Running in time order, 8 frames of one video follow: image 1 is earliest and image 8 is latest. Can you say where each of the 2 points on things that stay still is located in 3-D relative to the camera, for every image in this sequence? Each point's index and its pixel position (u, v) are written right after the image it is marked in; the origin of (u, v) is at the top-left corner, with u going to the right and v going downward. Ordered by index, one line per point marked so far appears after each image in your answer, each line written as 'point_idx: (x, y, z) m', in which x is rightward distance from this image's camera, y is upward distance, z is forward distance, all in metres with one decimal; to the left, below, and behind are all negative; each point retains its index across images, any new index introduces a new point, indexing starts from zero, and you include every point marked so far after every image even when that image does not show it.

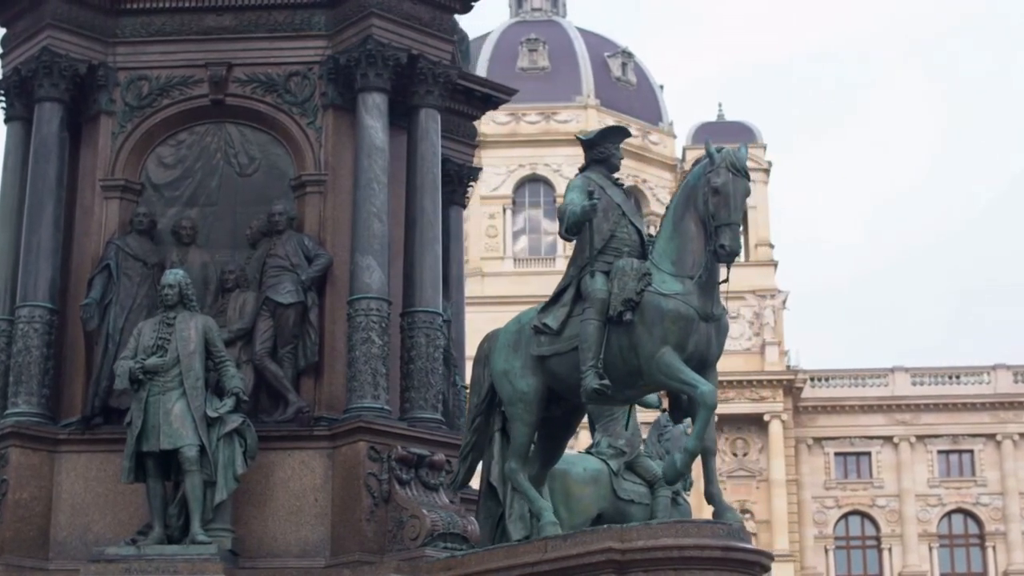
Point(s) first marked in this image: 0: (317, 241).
0: (-1.7, +0.4, +16.8) m
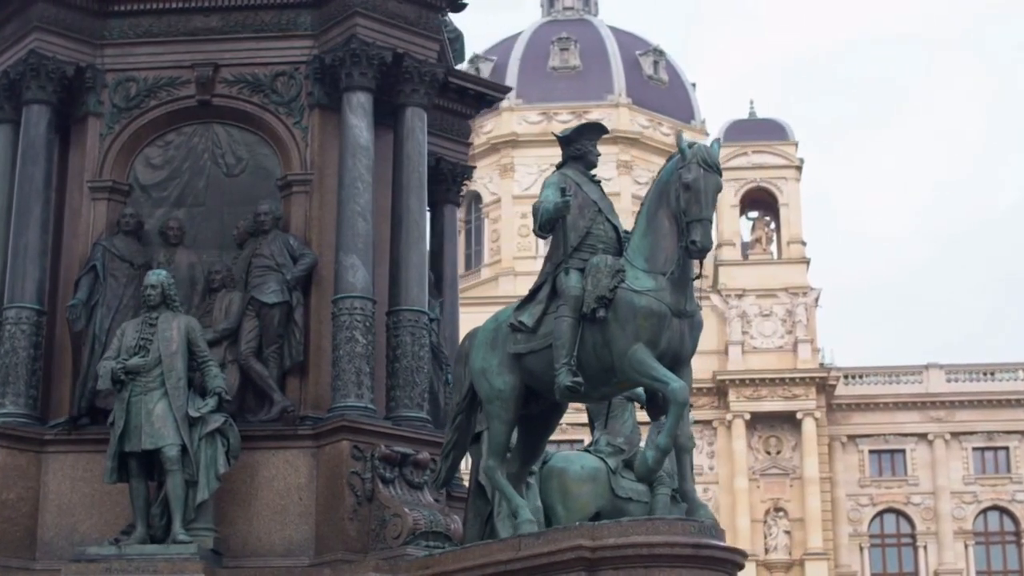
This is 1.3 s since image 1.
0: (-1.8, +0.4, +16.8) m
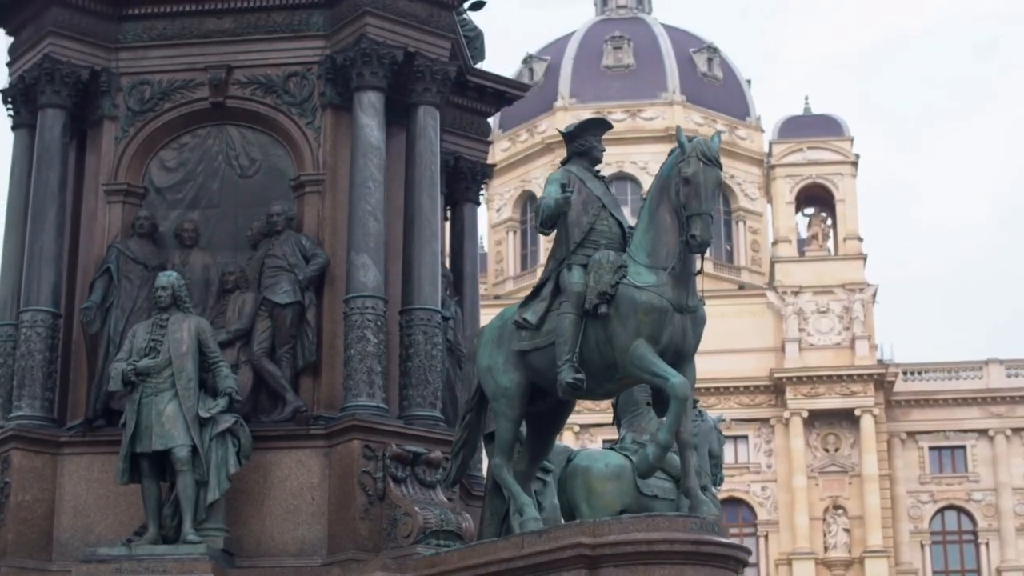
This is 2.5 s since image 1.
0: (-1.7, +0.4, +16.9) m
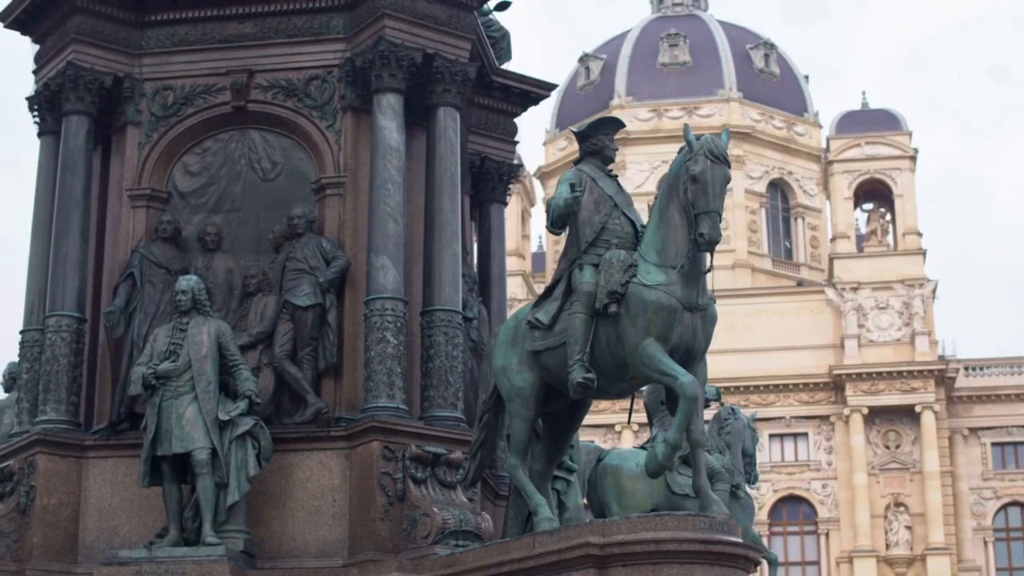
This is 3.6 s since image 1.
0: (-1.5, +0.4, +16.9) m
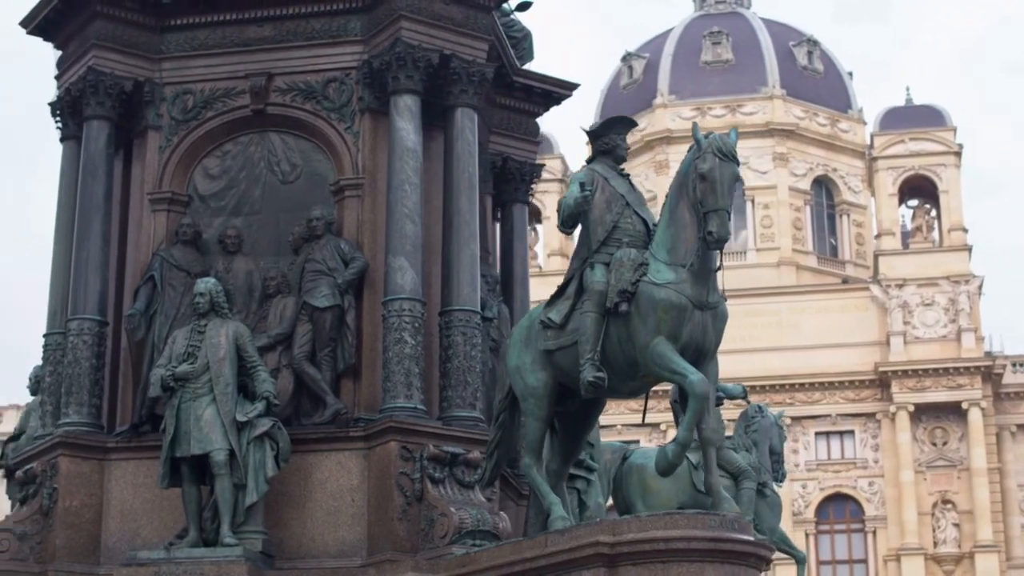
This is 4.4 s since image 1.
0: (-1.3, +0.4, +17.0) m
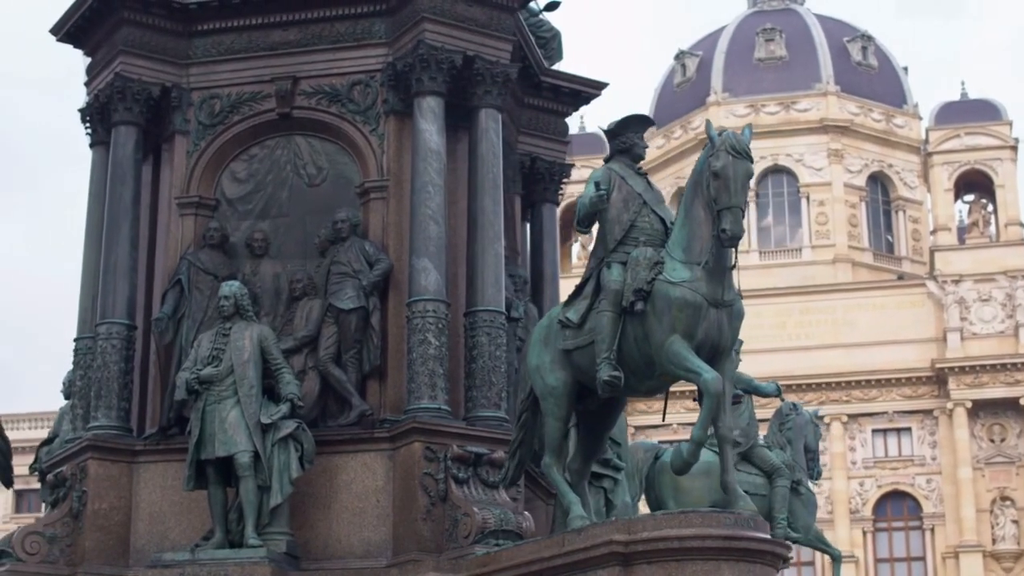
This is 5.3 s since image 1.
0: (-1.1, +0.4, +17.1) m
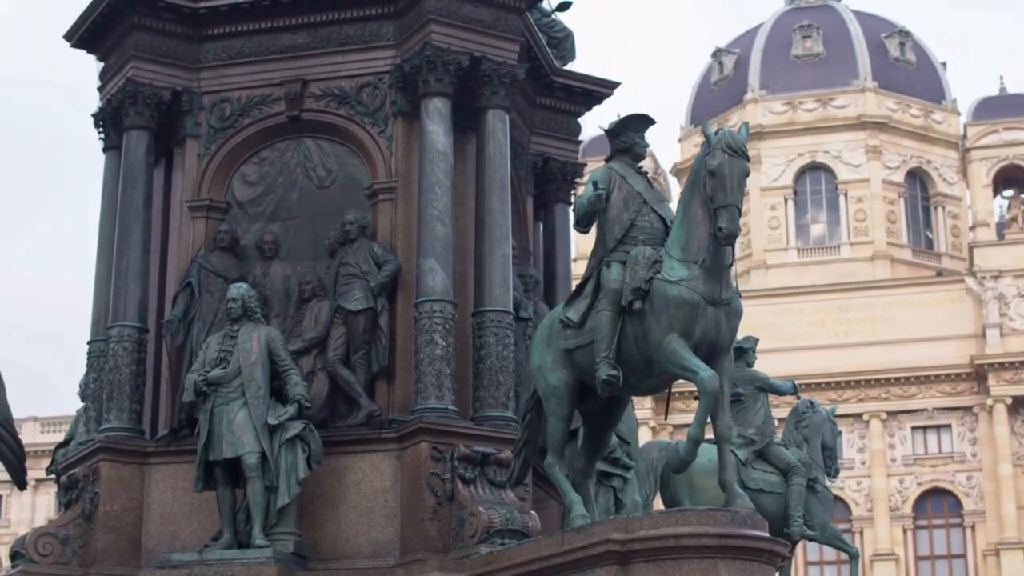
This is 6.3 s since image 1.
0: (-1.1, +0.3, +17.2) m
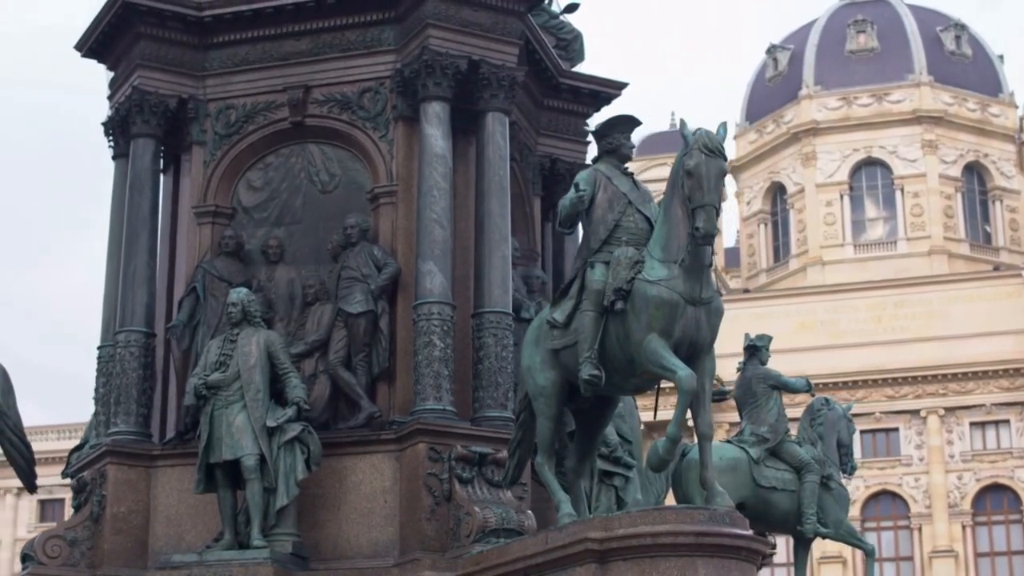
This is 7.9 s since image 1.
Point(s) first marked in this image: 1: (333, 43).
0: (-1.1, +0.3, +17.3) m
1: (-1.6, +2.2, +18.2) m
